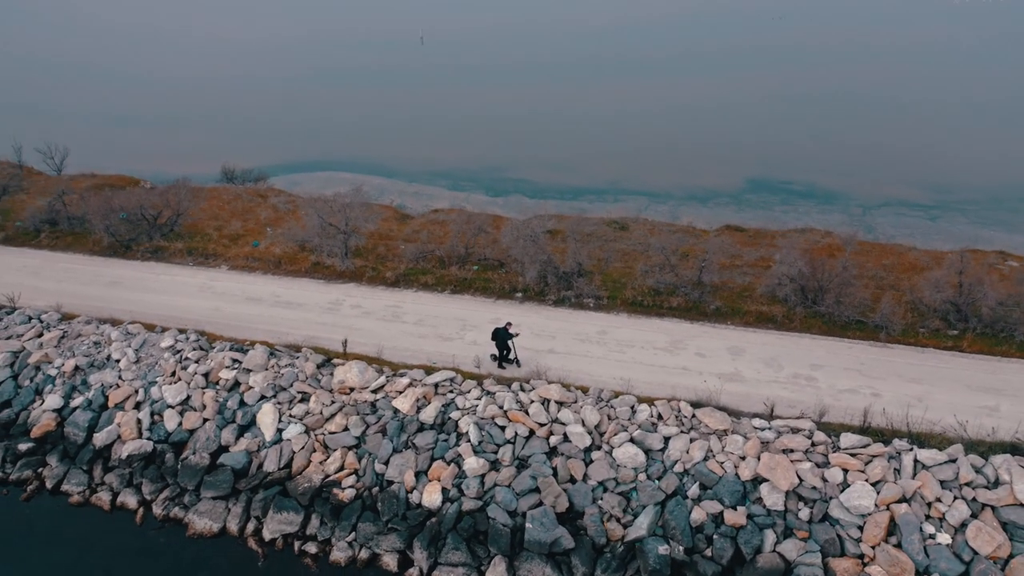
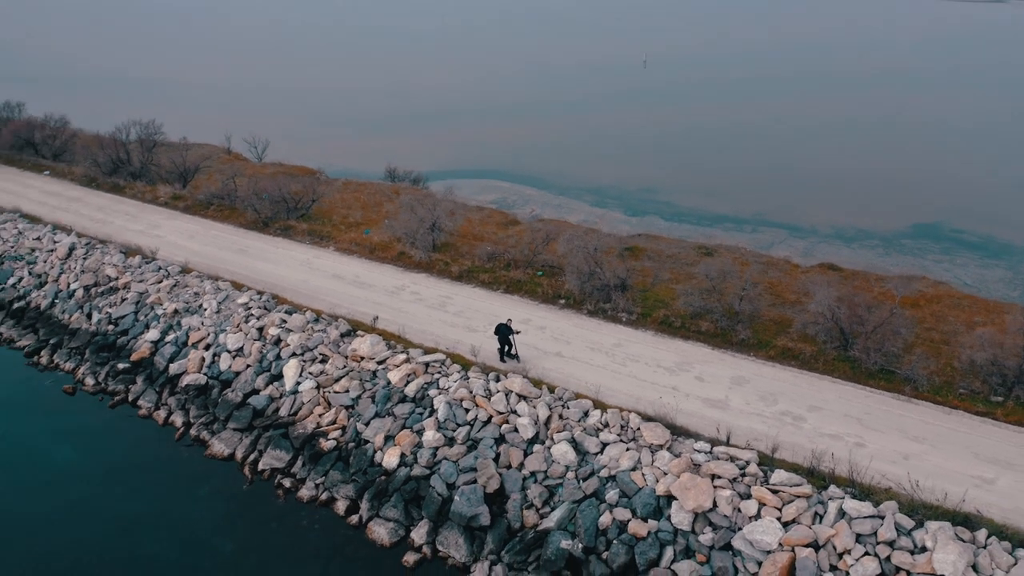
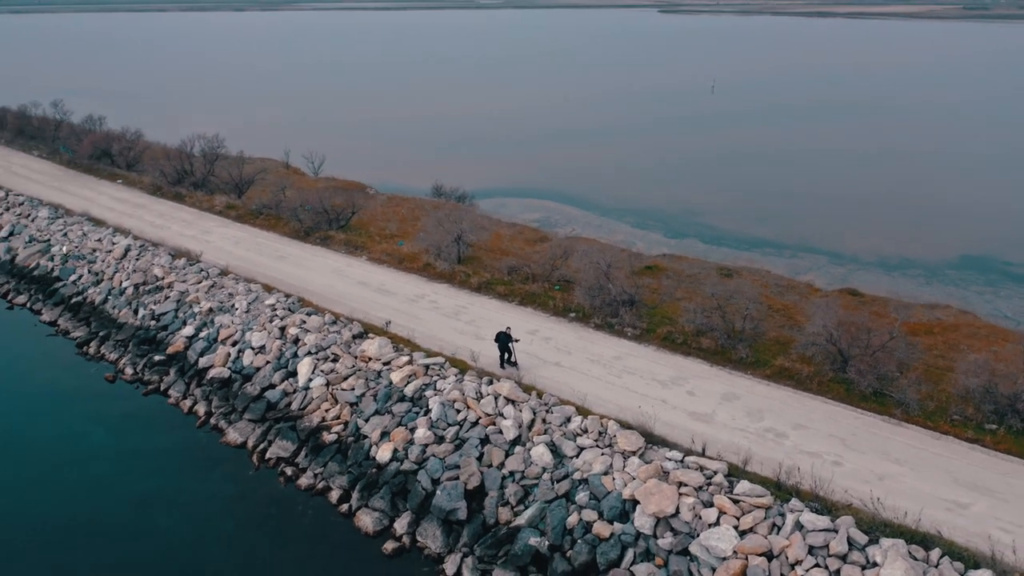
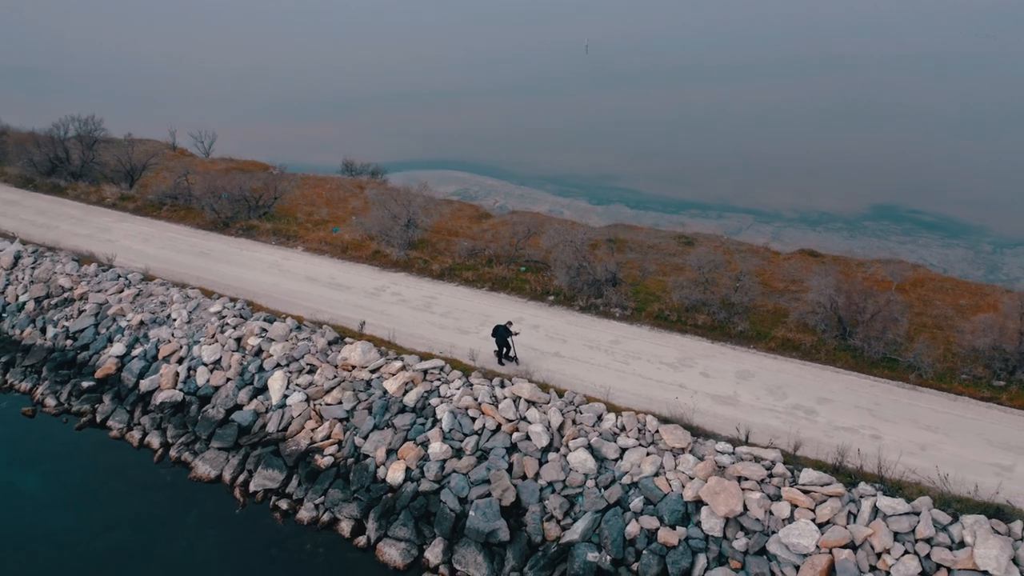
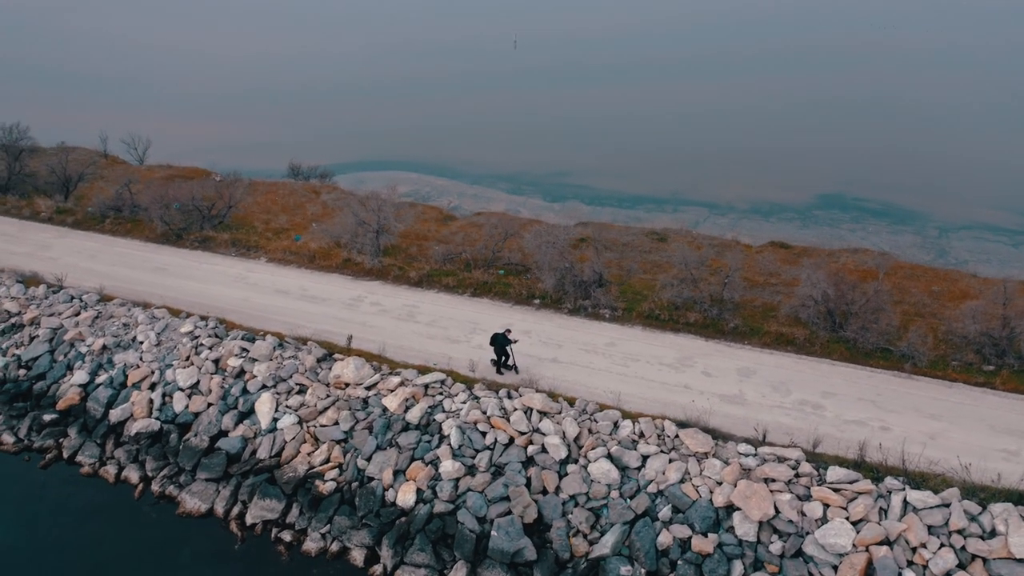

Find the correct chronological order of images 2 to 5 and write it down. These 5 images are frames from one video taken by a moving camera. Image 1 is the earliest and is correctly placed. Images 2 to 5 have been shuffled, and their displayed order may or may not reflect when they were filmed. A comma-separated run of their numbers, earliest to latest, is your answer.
5, 4, 2, 3
